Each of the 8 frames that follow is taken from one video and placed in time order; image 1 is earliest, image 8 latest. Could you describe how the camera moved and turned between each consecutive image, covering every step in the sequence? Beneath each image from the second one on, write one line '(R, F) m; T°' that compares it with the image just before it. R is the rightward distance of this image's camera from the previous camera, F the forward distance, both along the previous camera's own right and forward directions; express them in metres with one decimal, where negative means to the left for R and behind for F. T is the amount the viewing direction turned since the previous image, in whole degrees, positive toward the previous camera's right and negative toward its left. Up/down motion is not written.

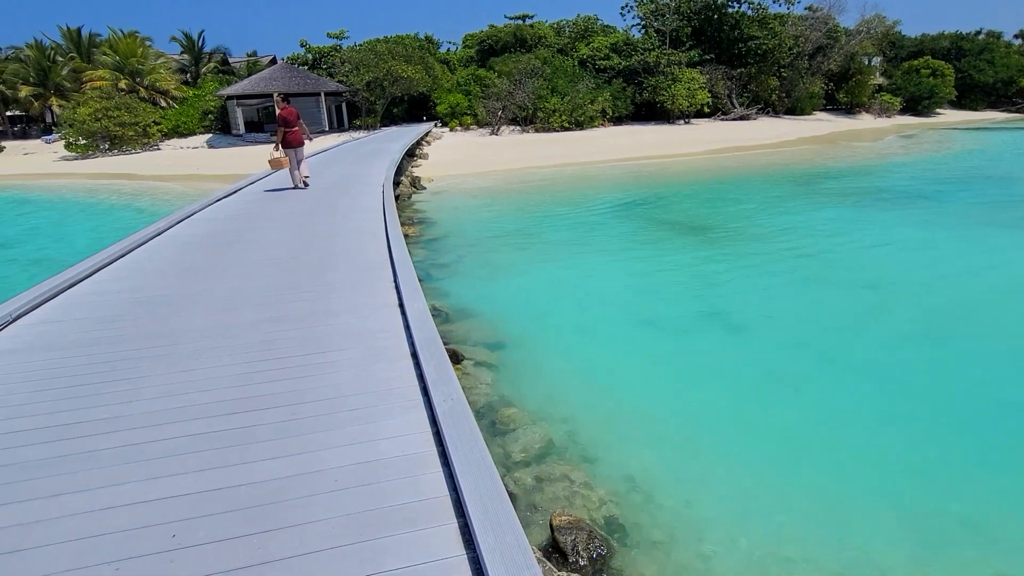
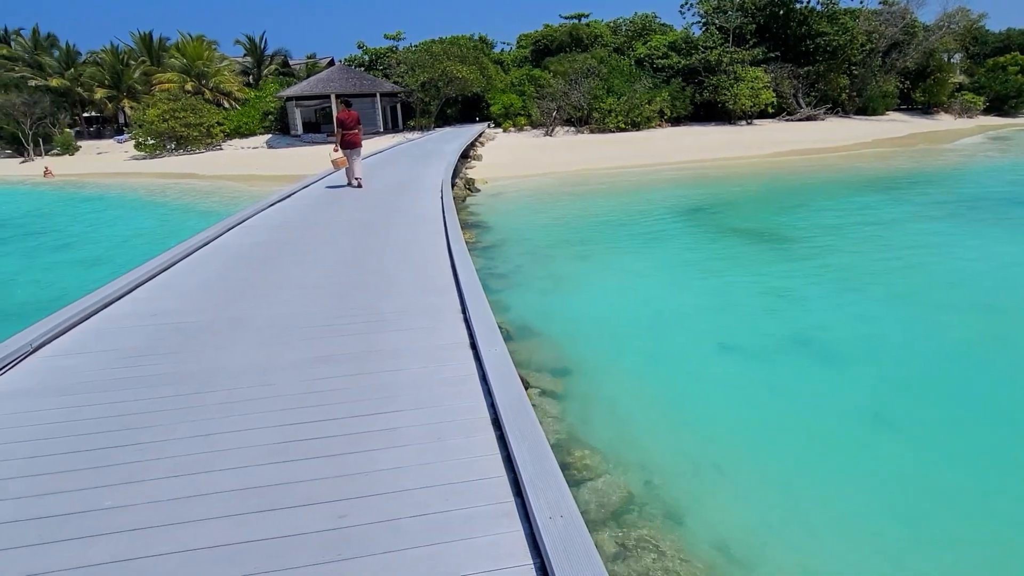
(-0.2, +0.5) m; -5°
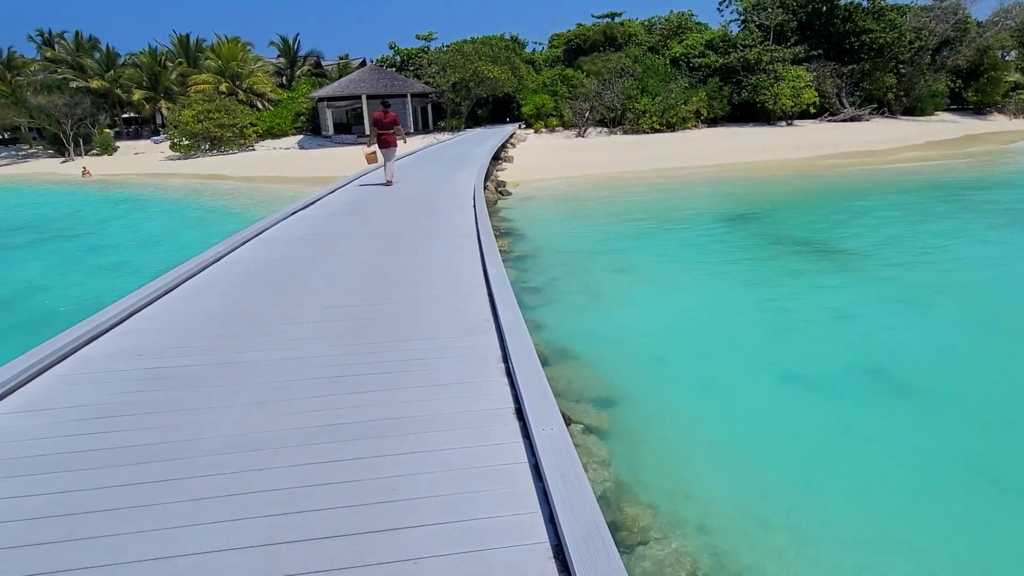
(-0.1, +0.6) m; -3°
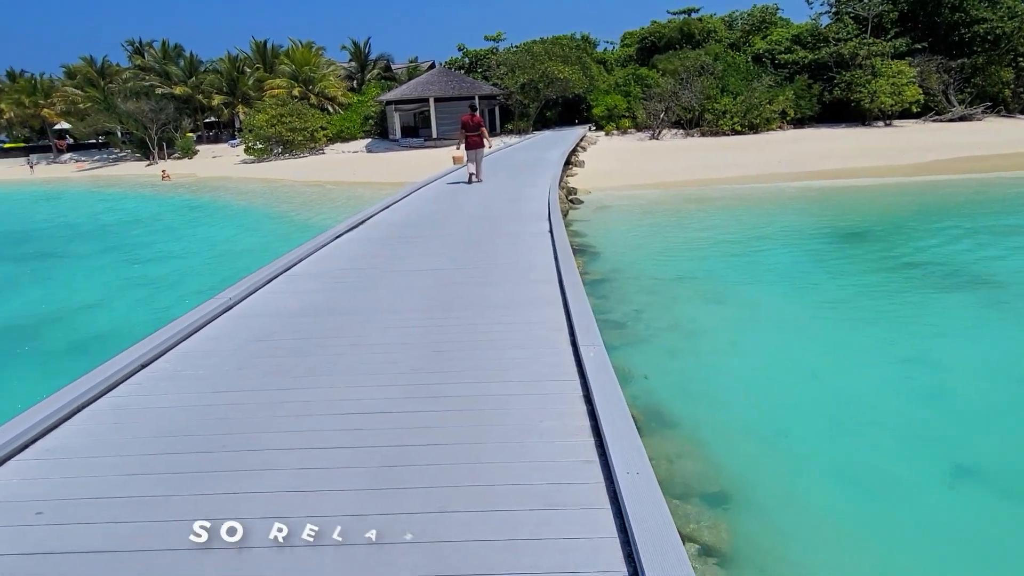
(-0.2, +1.2) m; -6°
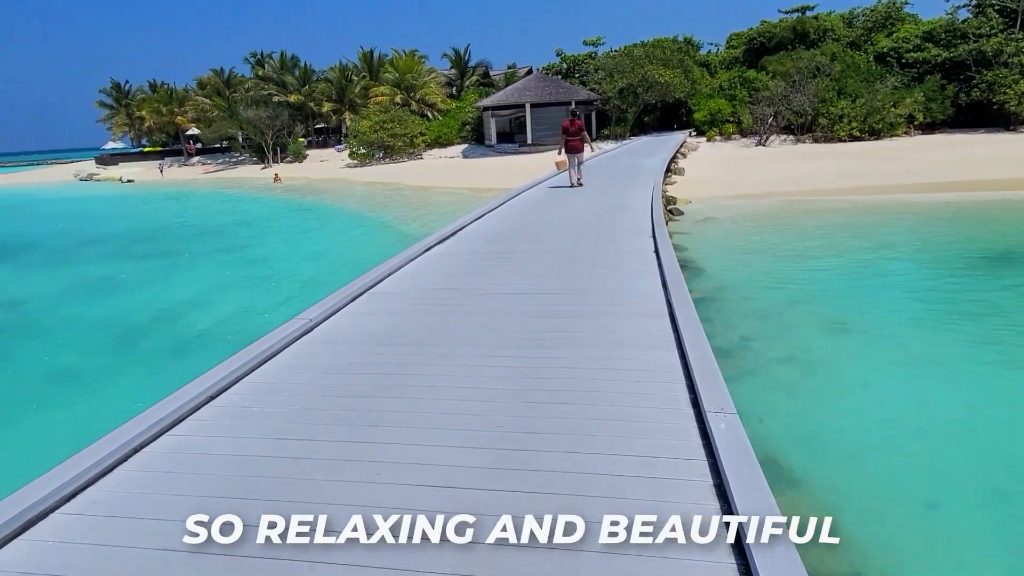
(-0.1, +0.4) m; -9°
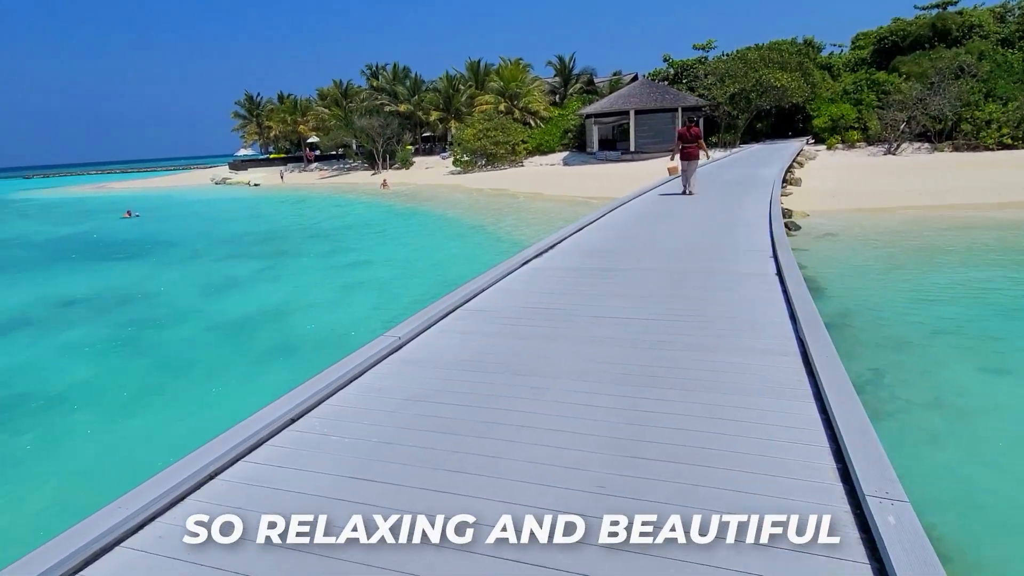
(0.0, +0.3) m; -9°
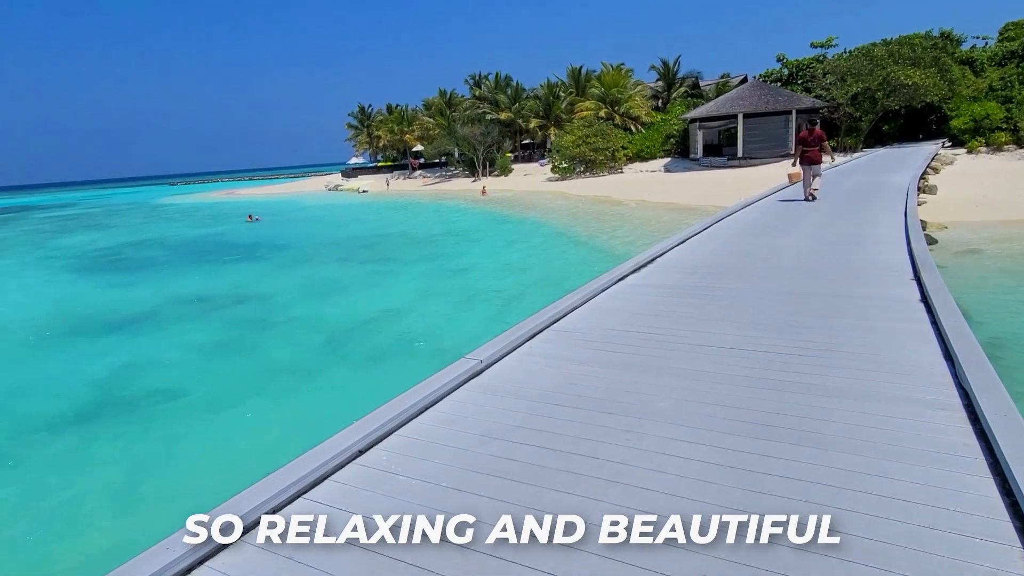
(0.0, +0.3) m; -9°
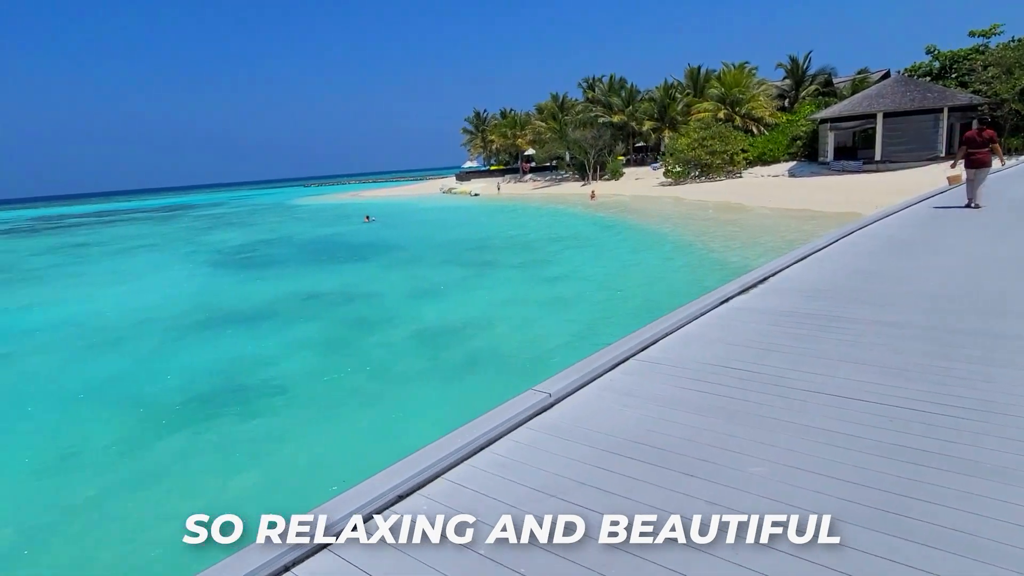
(+0.1, +0.3) m; -10°
